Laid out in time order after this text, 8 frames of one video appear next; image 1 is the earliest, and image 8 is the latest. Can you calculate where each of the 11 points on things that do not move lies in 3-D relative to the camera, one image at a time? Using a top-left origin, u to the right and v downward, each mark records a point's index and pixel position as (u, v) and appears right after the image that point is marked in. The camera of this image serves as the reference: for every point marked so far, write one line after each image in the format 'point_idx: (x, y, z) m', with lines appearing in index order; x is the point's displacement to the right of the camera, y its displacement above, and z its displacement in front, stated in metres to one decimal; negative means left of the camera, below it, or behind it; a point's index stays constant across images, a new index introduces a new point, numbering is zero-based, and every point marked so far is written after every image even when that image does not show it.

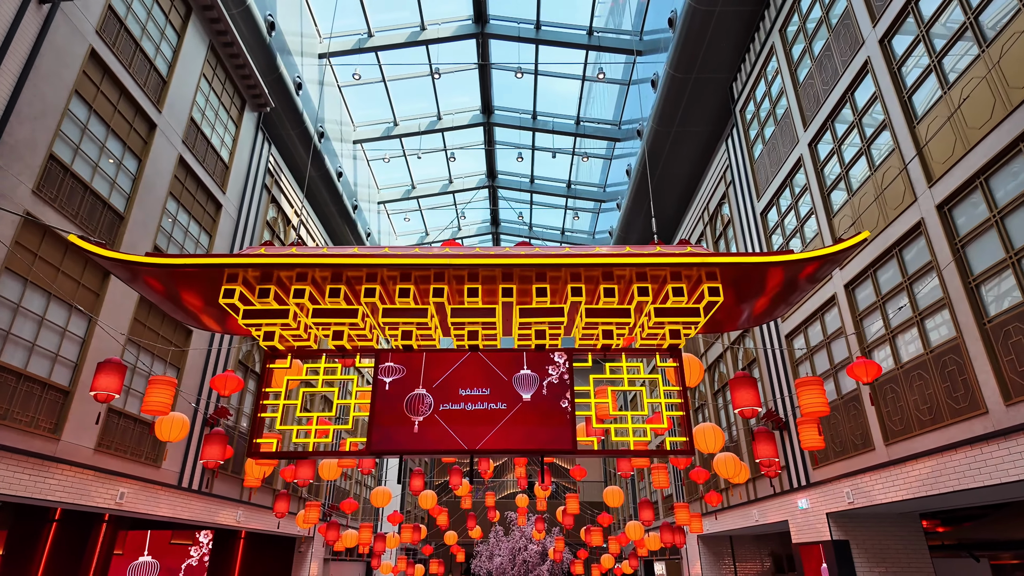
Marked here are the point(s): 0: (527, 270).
0: (+0.1, +0.1, +5.8) m
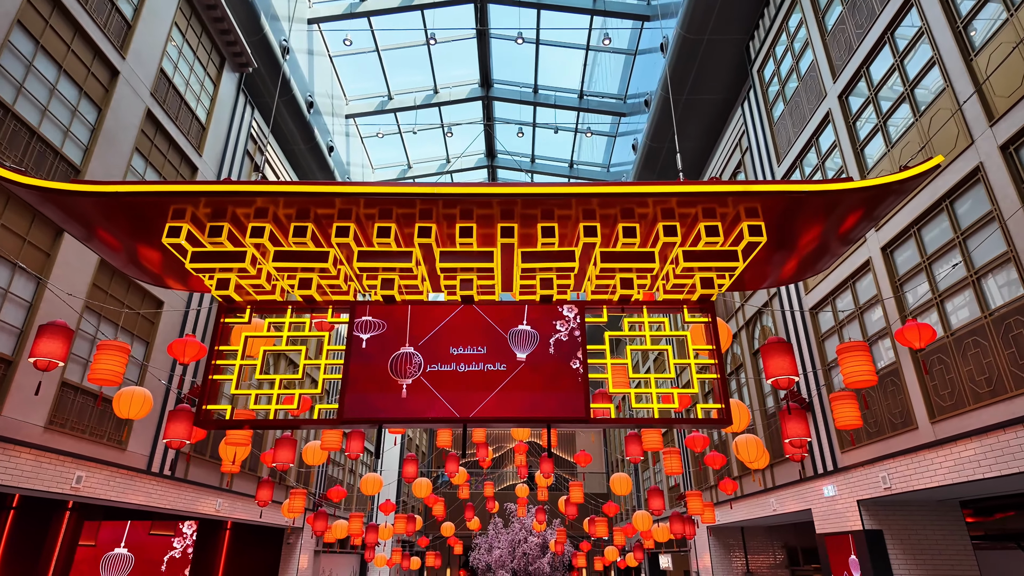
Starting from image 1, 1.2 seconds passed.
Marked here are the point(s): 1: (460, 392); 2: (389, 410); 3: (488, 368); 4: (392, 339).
0: (+0.2, +0.6, +4.8) m
1: (-0.4, -0.9, +5.0) m
2: (-1.0, -1.0, +4.9) m
3: (-0.2, -0.7, +5.1) m
4: (-1.1, -0.4, +5.2) m
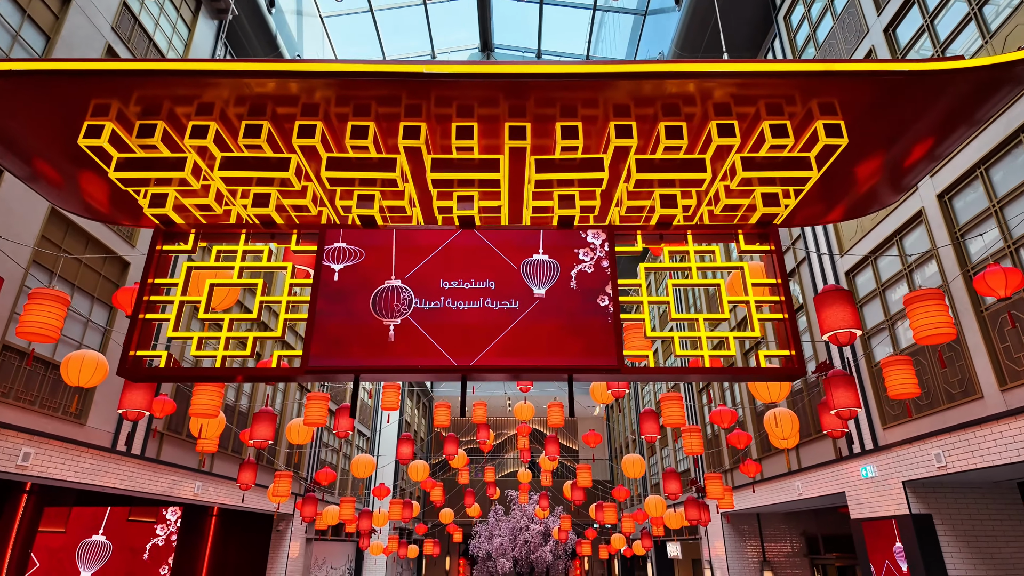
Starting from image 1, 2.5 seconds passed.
0: (+0.2, +1.2, +3.7) m
1: (-0.4, -0.3, +3.9) m
2: (-0.9, -0.4, +3.9) m
3: (-0.1, -0.1, +4.0) m
4: (-1.0, +0.1, +4.1) m
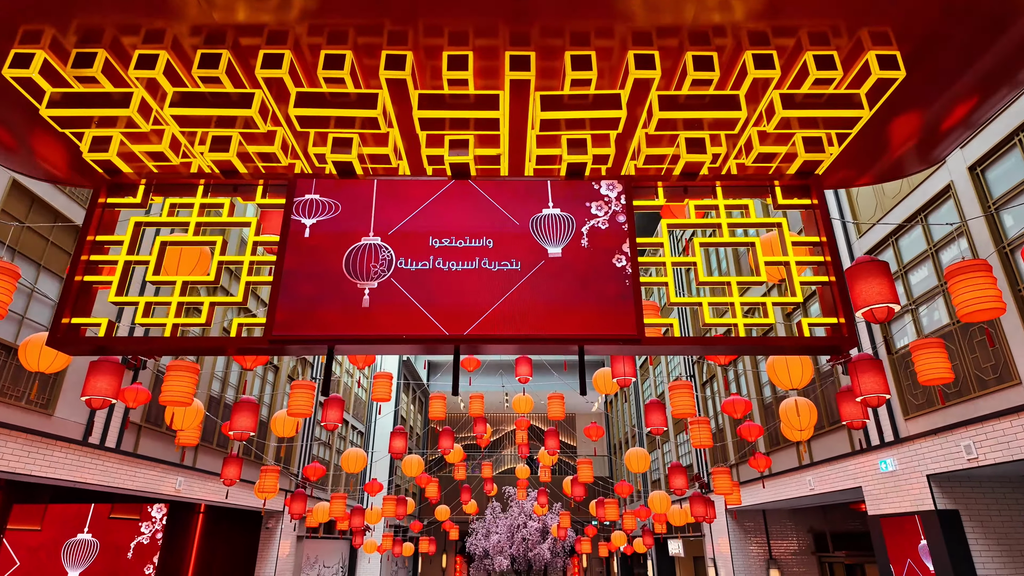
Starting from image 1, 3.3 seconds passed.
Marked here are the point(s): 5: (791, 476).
0: (+0.2, +1.4, +3.1) m
1: (-0.3, -0.1, +3.4) m
2: (-0.9, -0.2, +3.3) m
3: (-0.1, +0.1, +3.4) m
4: (-1.0, +0.4, +3.6) m
5: (+5.5, -3.7, +11.8) m
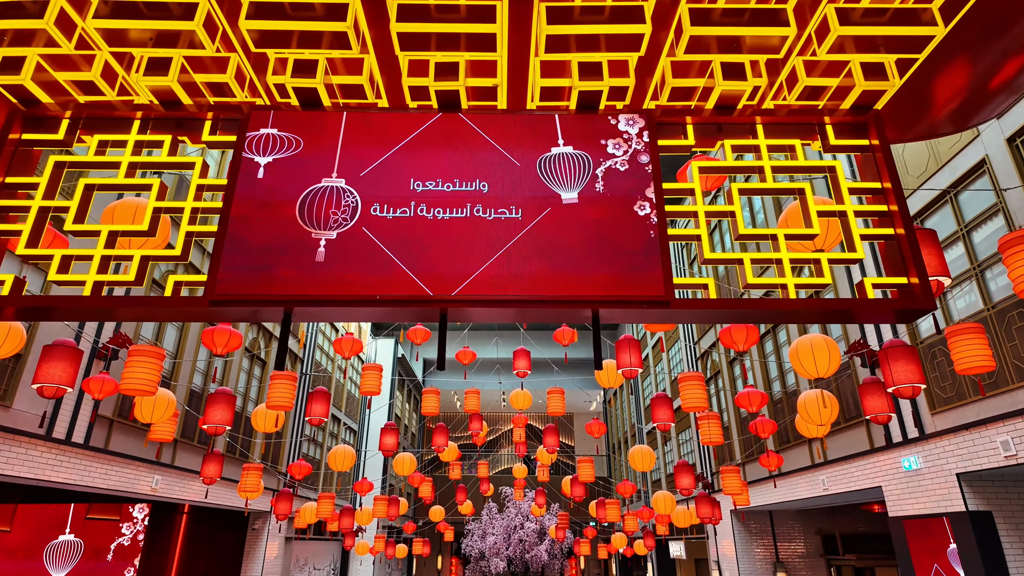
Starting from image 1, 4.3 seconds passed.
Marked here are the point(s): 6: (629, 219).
0: (+0.2, +1.7, +2.5) m
1: (-0.4, +0.2, +2.7) m
2: (-0.9, 0.0, +2.7) m
3: (-0.1, +0.3, +2.8) m
4: (-1.0, +0.6, +2.9) m
5: (+5.4, -3.5, +11.2) m
6: (+0.6, +0.3, +2.8) m
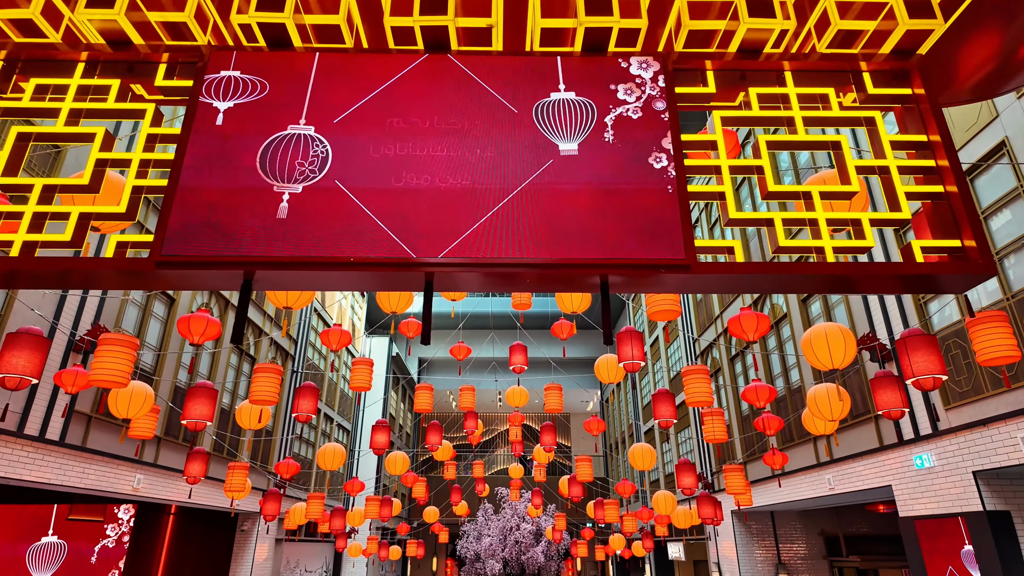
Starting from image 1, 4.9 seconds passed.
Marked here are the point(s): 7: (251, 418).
0: (+0.2, +1.8, +2.1) m
1: (-0.4, +0.3, +2.4) m
2: (-1.0, +0.2, +2.3) m
3: (-0.1, +0.5, +2.5) m
4: (-1.0, +0.7, +2.6) m
5: (+5.4, -3.4, +10.8) m
6: (+0.5, +0.5, +2.5) m
7: (-3.6, -1.8, +8.3) m
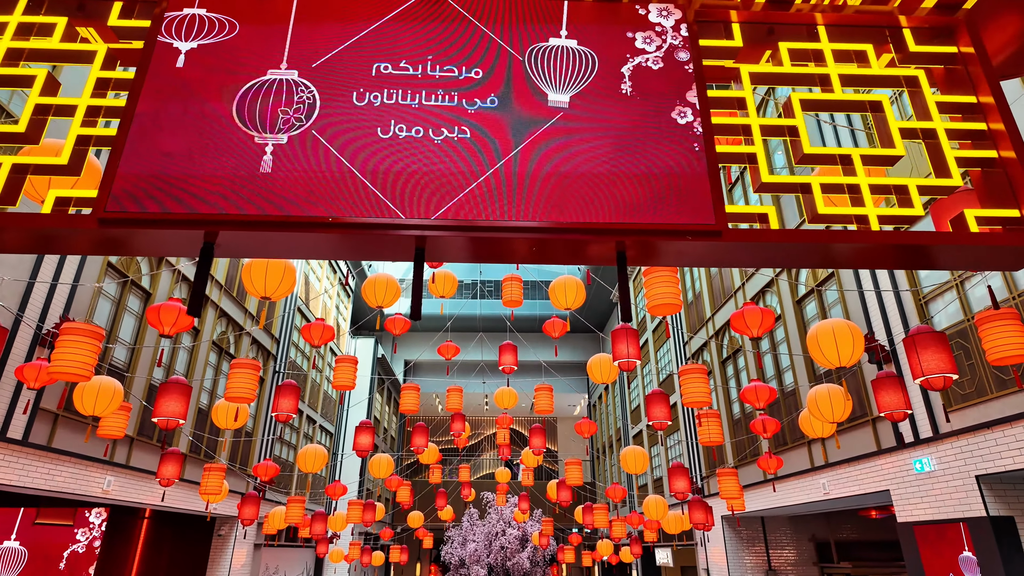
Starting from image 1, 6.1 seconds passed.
0: (+0.3, +1.9, +1.9) m
1: (-0.3, +0.4, +2.1) m
2: (-0.9, +0.3, +2.0) m
3: (-0.1, +0.6, +2.2) m
4: (-1.0, +0.9, +2.2) m
5: (+5.2, -3.4, +10.6) m
6: (+0.6, +0.6, +2.2) m
7: (-3.7, -1.7, +7.9) m
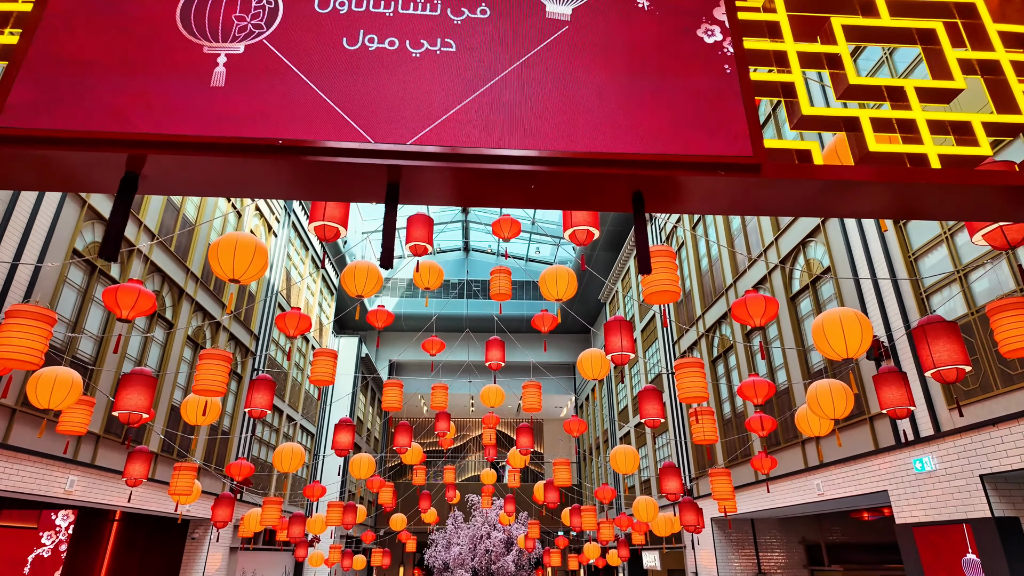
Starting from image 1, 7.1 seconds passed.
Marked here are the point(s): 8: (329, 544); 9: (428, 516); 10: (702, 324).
0: (+0.3, +2.1, +1.5) m
1: (-0.4, +0.6, +1.7) m
2: (-0.9, +0.5, +1.6) m
3: (-0.1, +0.8, +1.8) m
4: (-1.0, +1.0, +1.9) m
5: (+4.9, -3.3, +10.3) m
6: (+0.5, +0.7, +1.8) m
7: (-3.9, -1.5, +7.4) m
8: (-6.0, -8.4, +19.7) m
9: (-2.4, -6.5, +17.1) m
10: (+4.4, -0.8, +13.8) m
